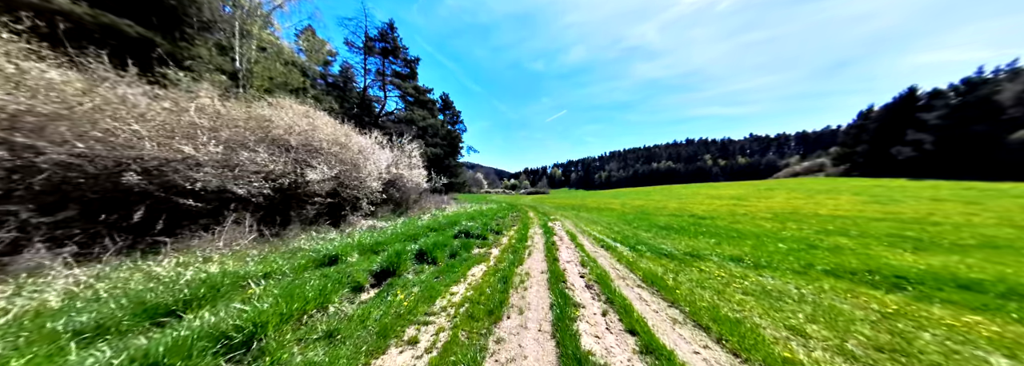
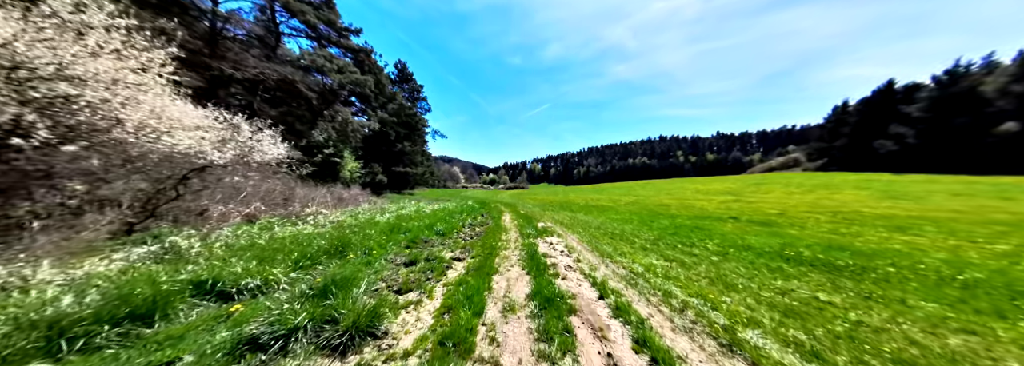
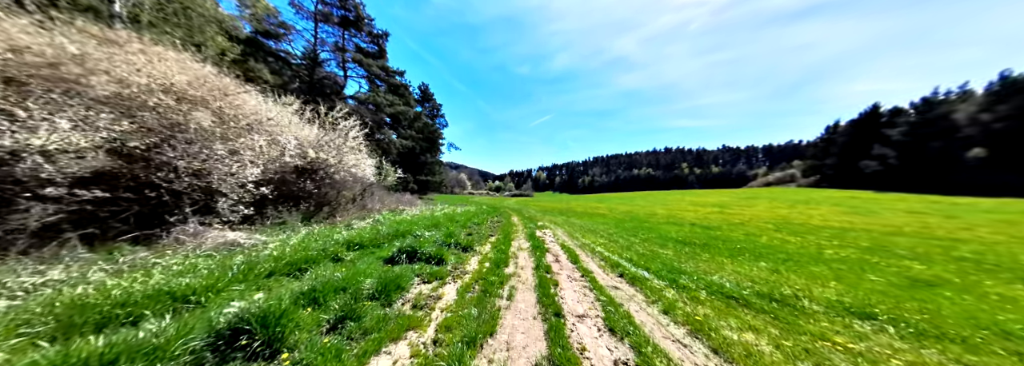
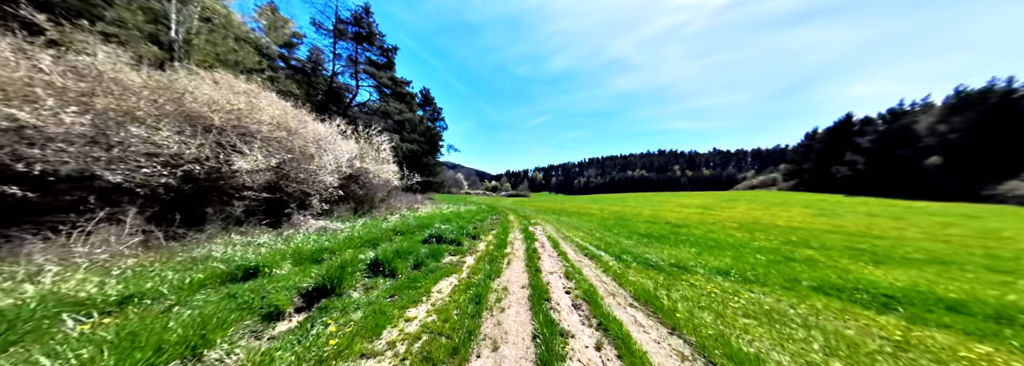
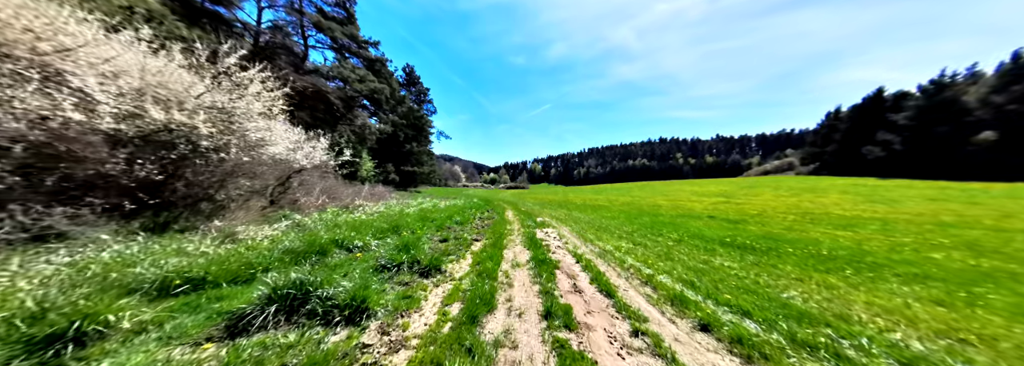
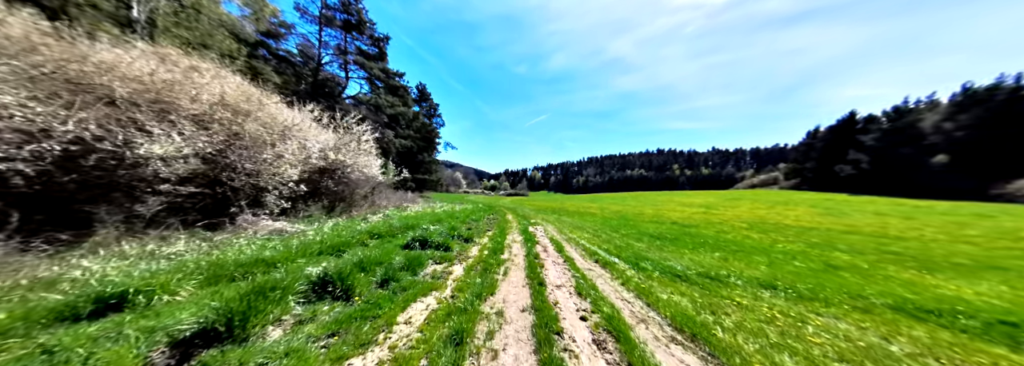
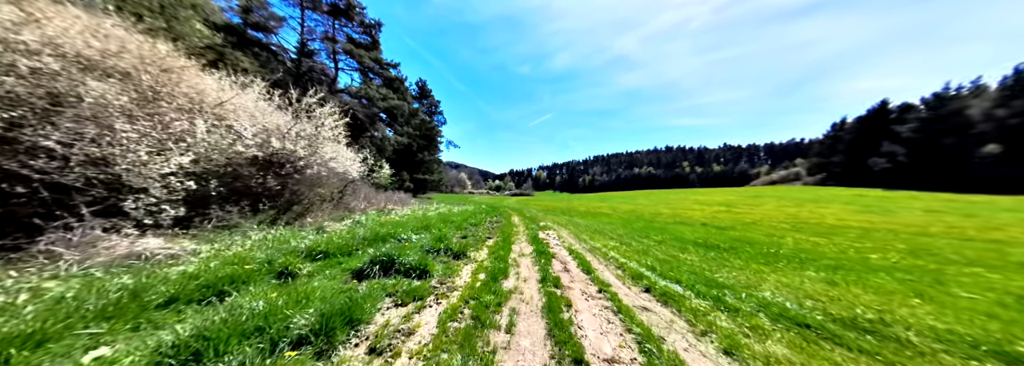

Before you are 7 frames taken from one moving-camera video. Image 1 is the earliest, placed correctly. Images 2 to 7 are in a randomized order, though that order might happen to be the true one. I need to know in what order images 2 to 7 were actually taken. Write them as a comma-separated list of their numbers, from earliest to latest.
4, 6, 3, 7, 5, 2
